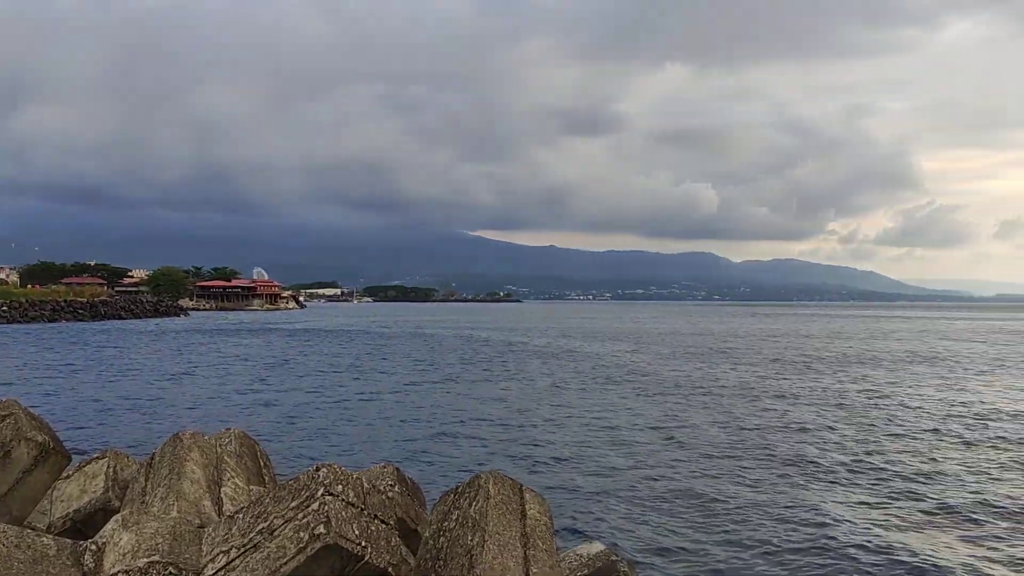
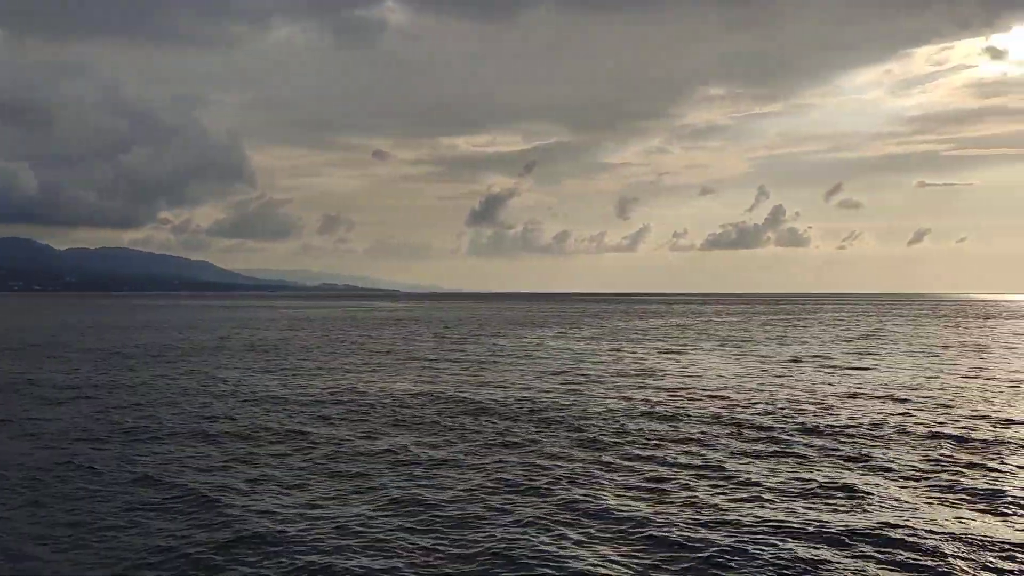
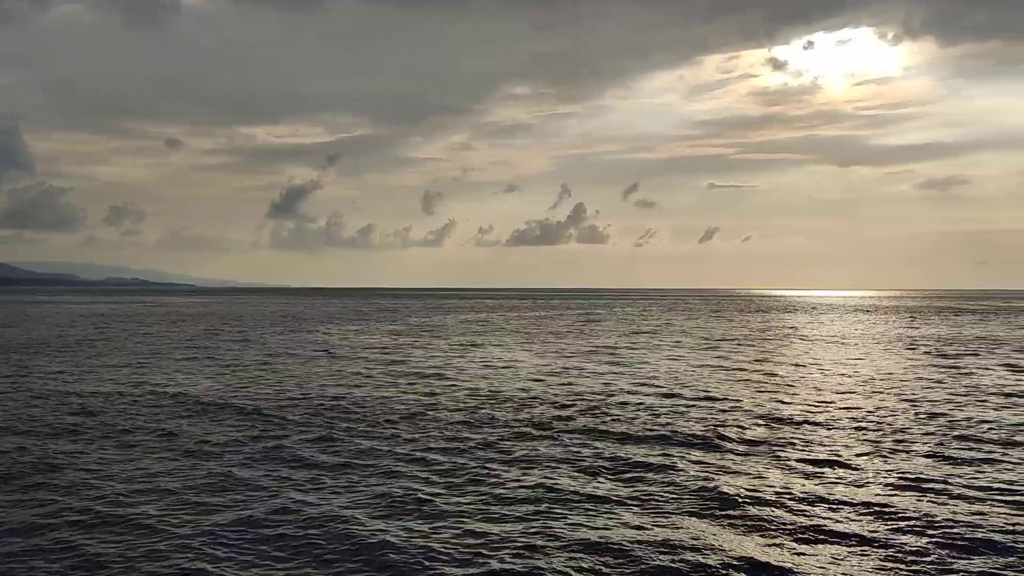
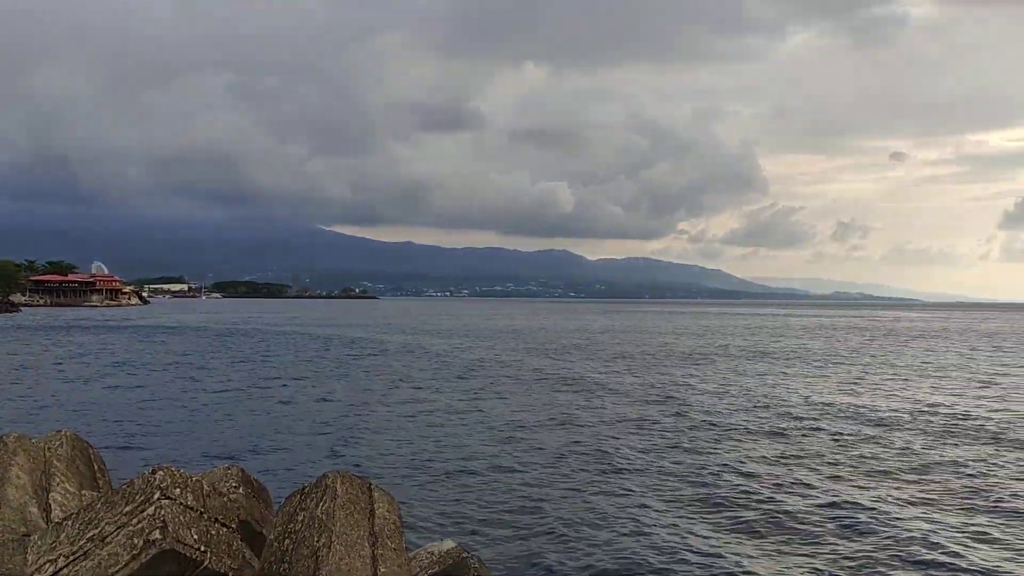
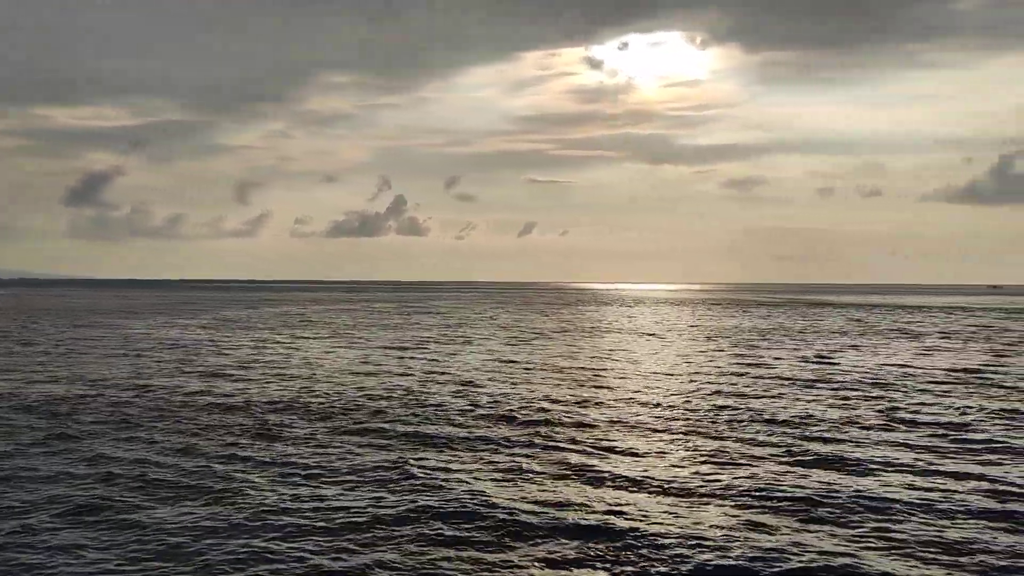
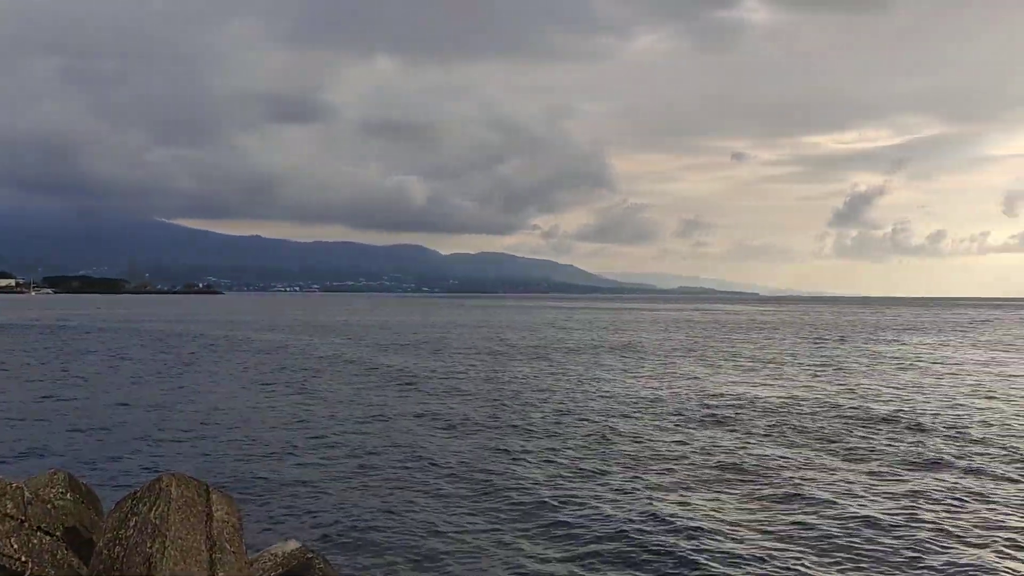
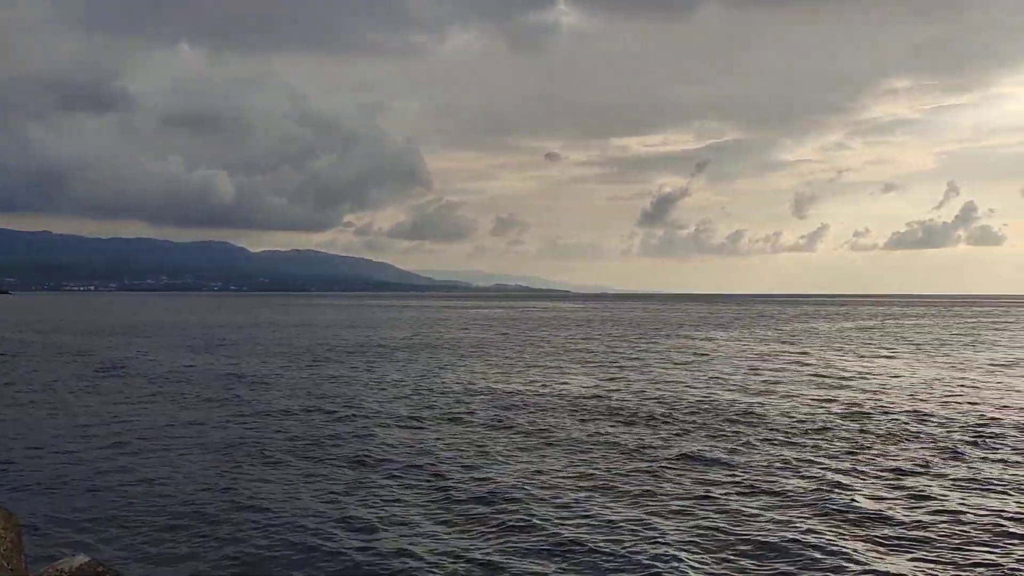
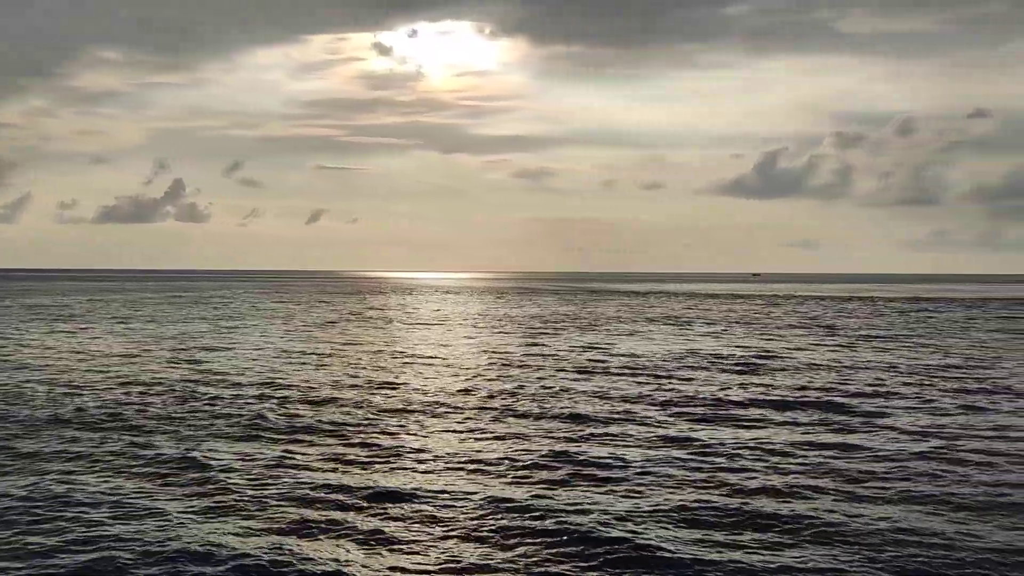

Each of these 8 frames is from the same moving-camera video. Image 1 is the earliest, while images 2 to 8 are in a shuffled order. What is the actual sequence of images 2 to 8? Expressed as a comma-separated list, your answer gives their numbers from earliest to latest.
4, 6, 7, 2, 3, 5, 8
